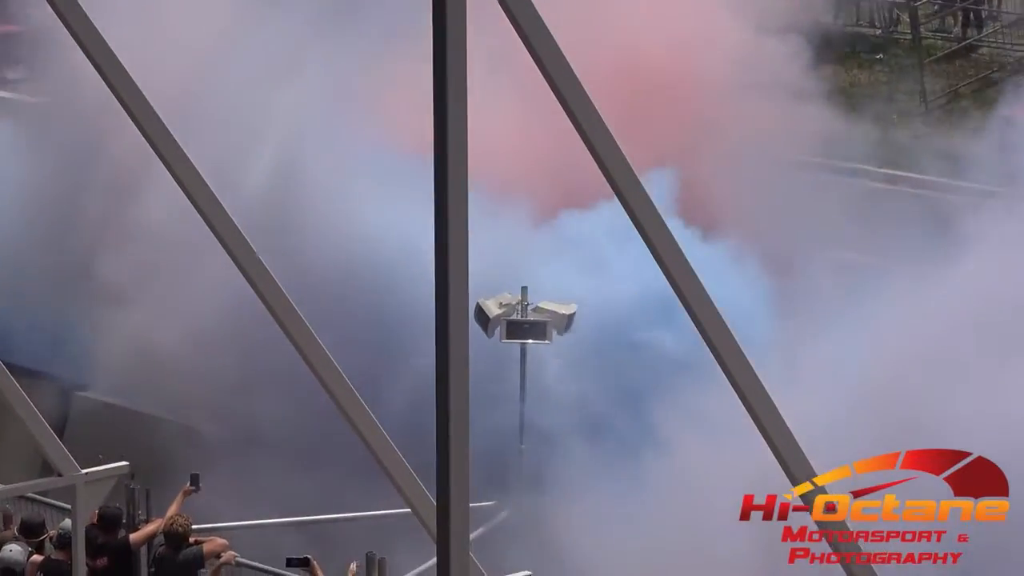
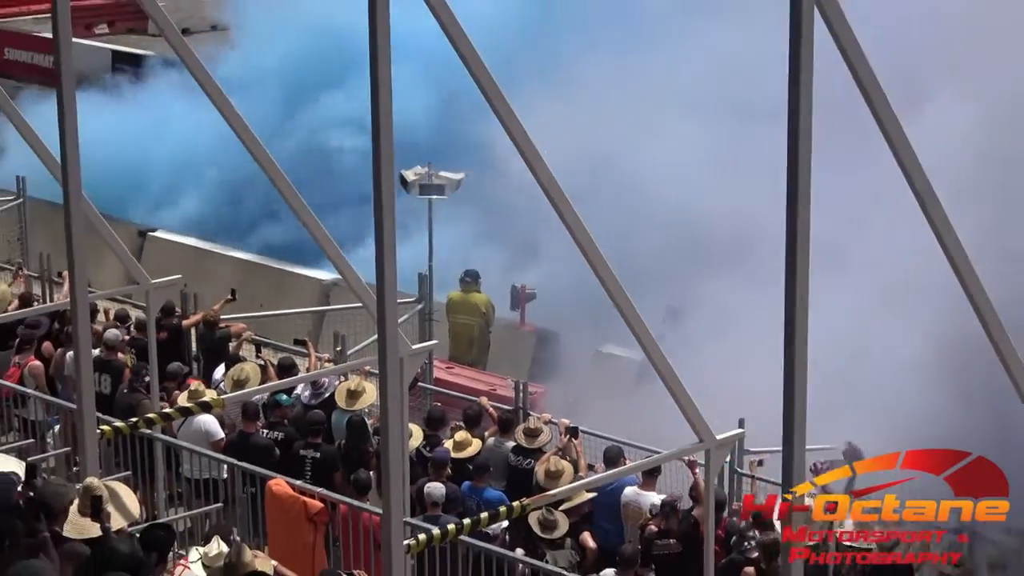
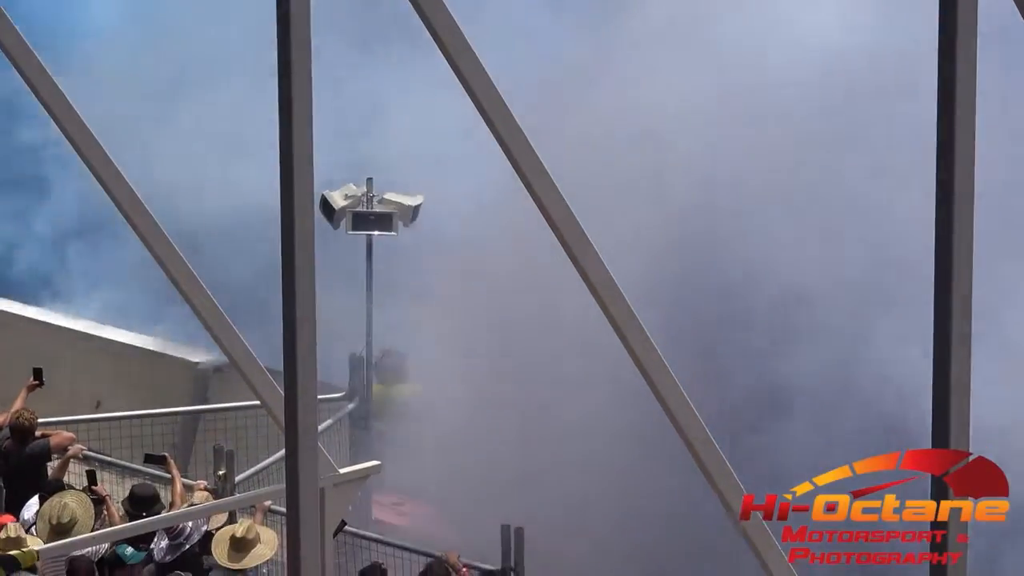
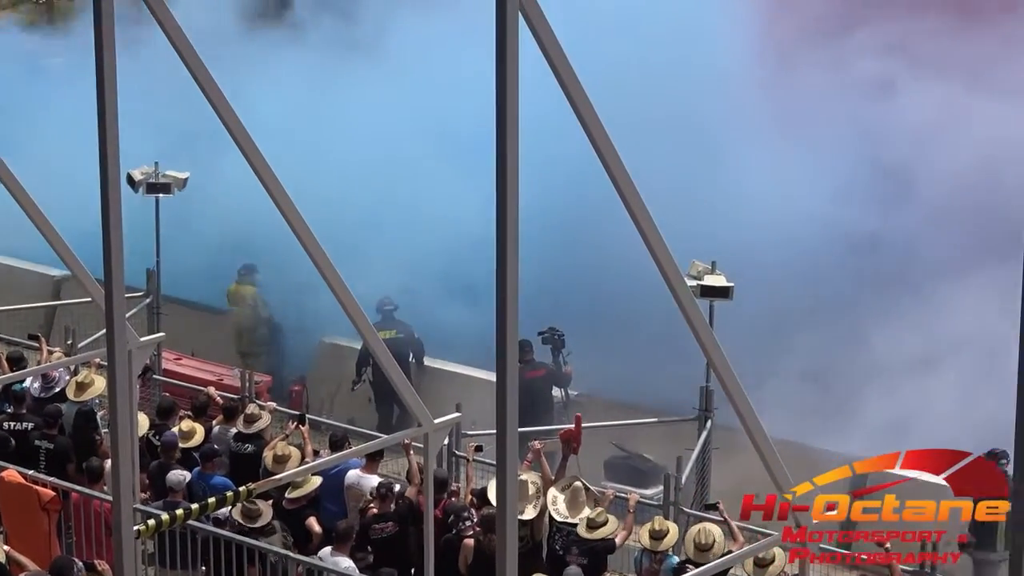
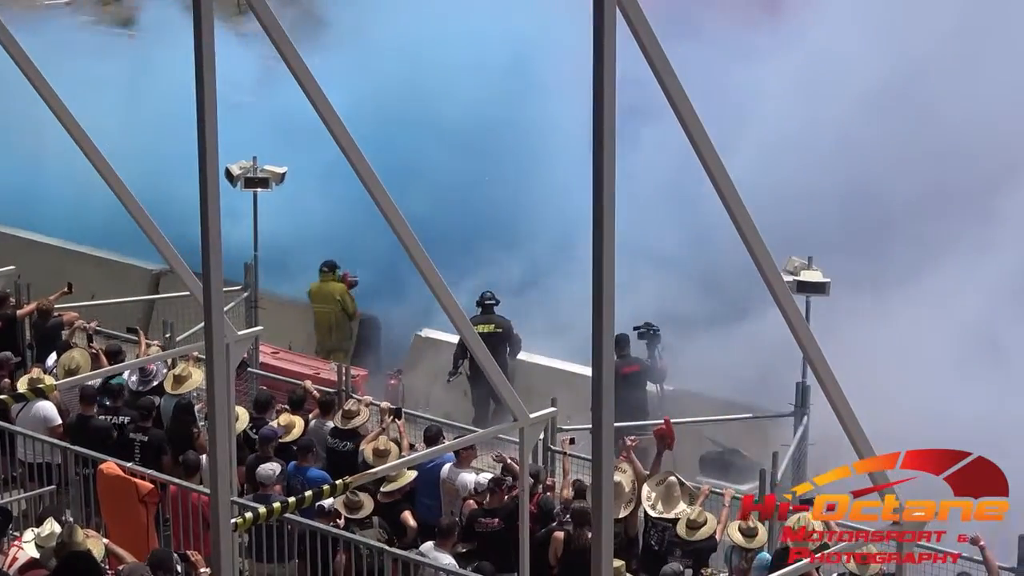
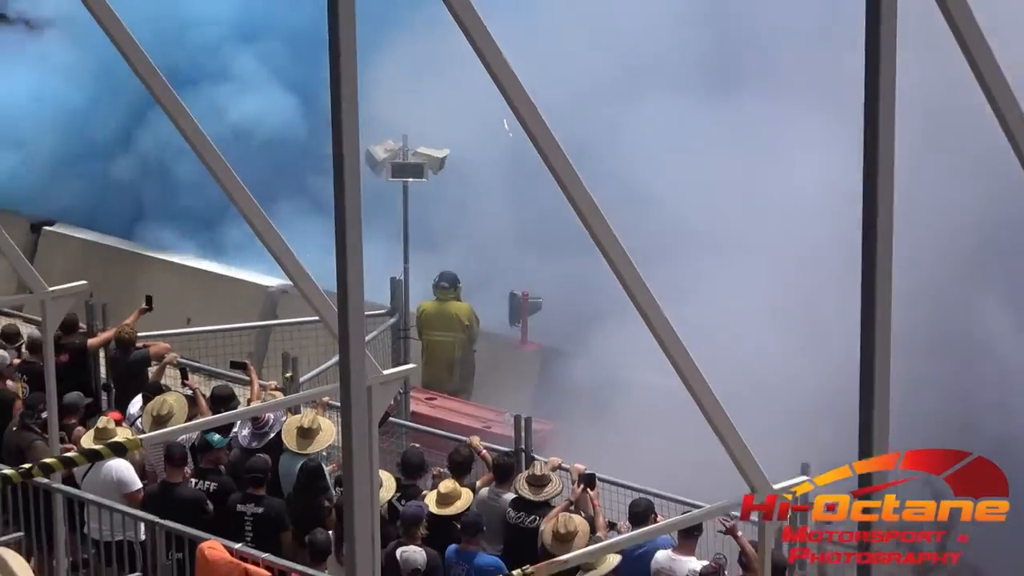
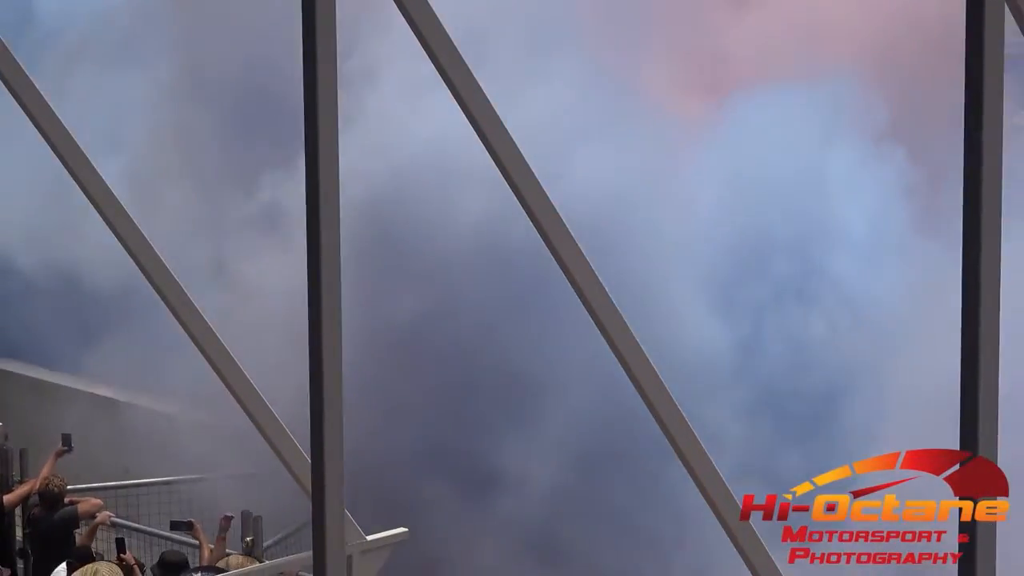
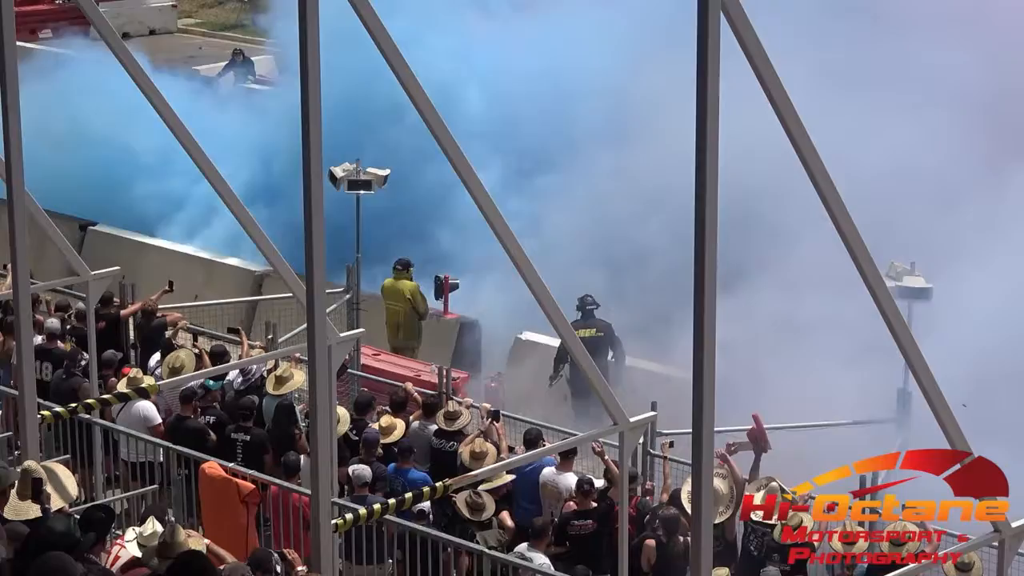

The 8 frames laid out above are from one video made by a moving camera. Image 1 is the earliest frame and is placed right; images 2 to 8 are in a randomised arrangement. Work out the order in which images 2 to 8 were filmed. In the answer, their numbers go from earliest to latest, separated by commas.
7, 3, 6, 2, 8, 5, 4
